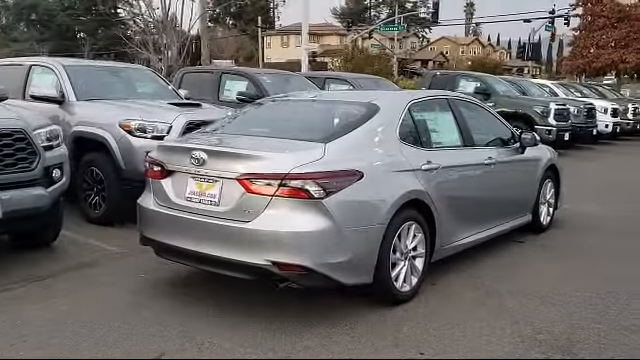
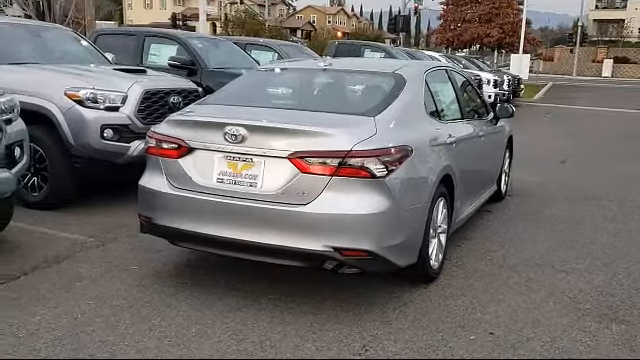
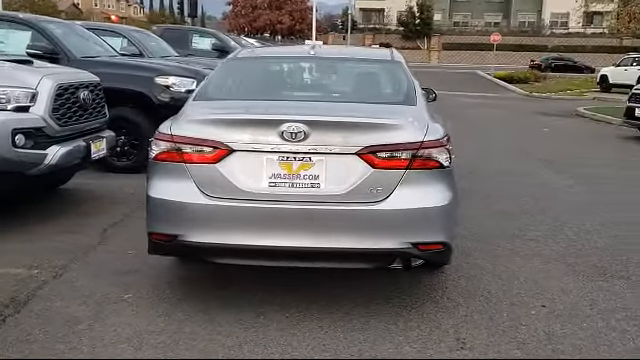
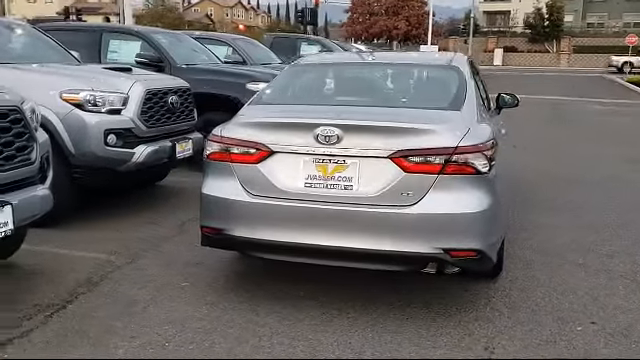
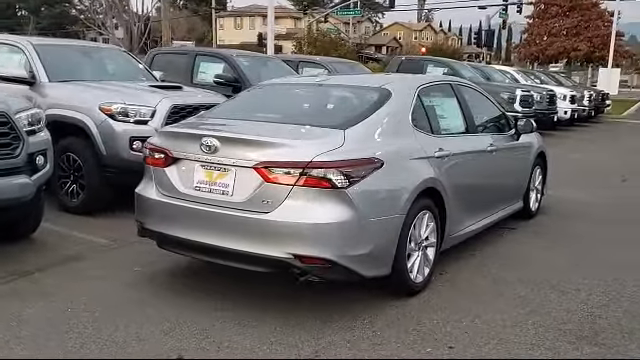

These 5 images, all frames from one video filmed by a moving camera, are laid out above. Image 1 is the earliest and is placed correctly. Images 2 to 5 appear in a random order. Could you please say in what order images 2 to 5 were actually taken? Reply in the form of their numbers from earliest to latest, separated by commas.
5, 2, 4, 3
